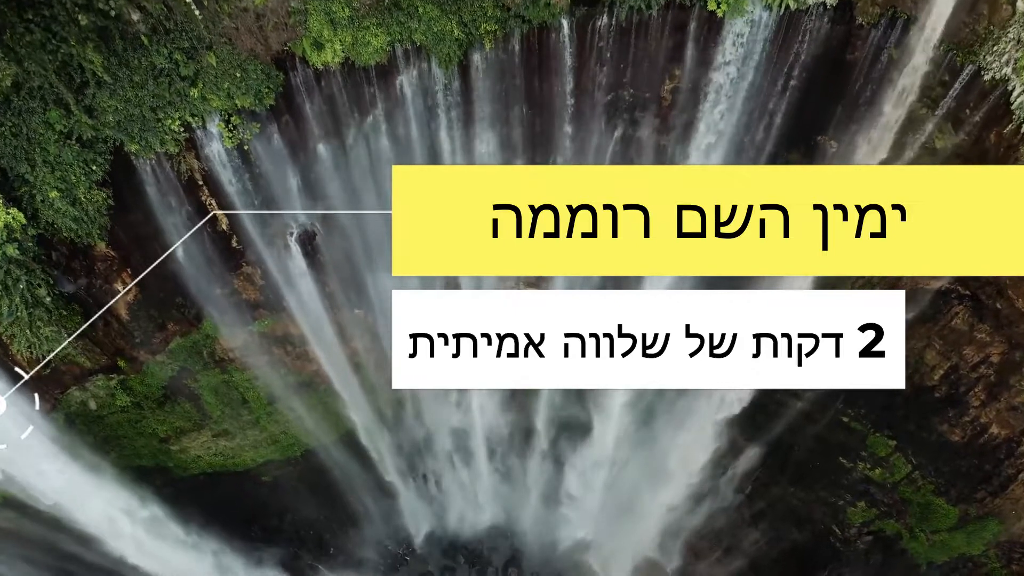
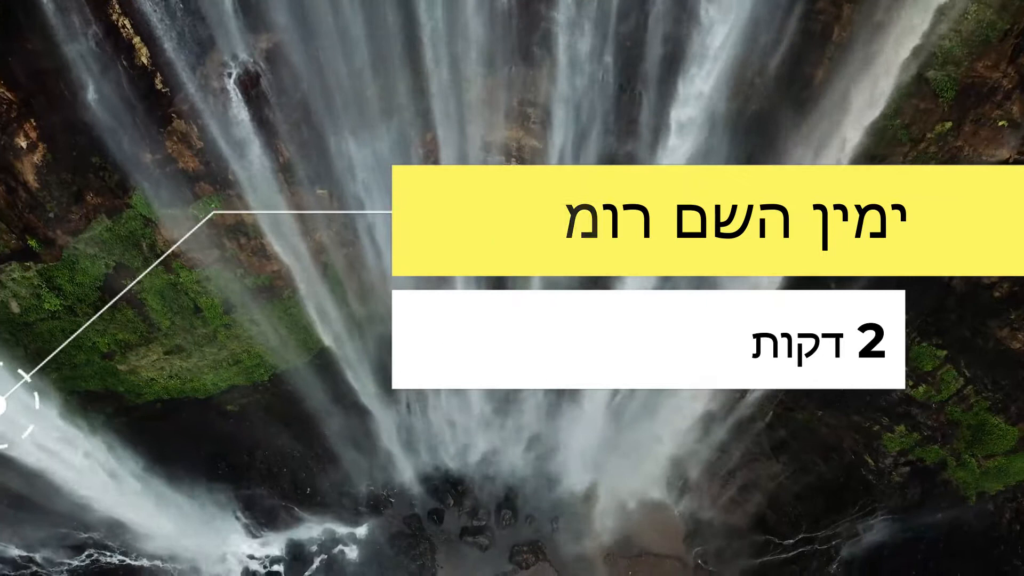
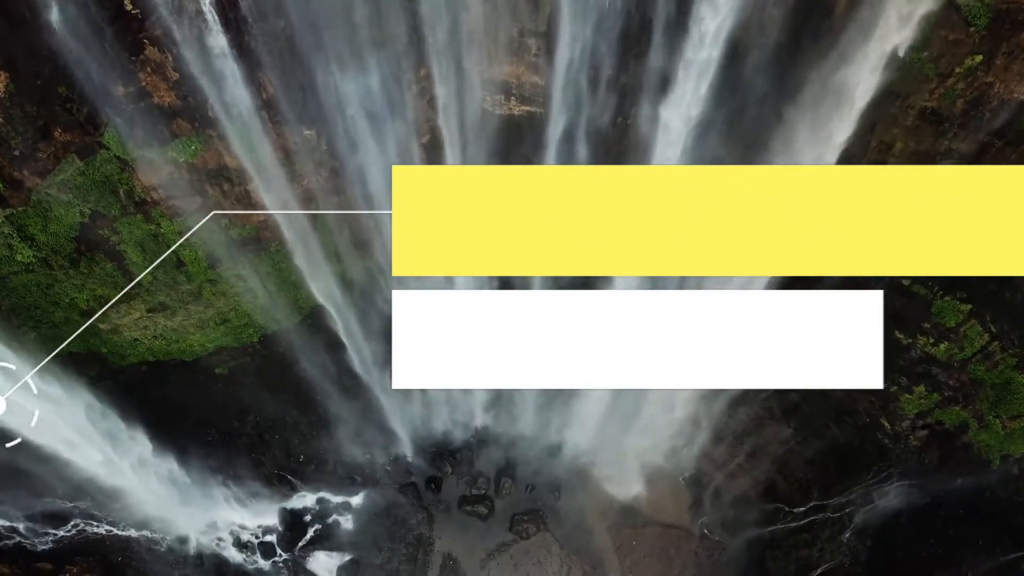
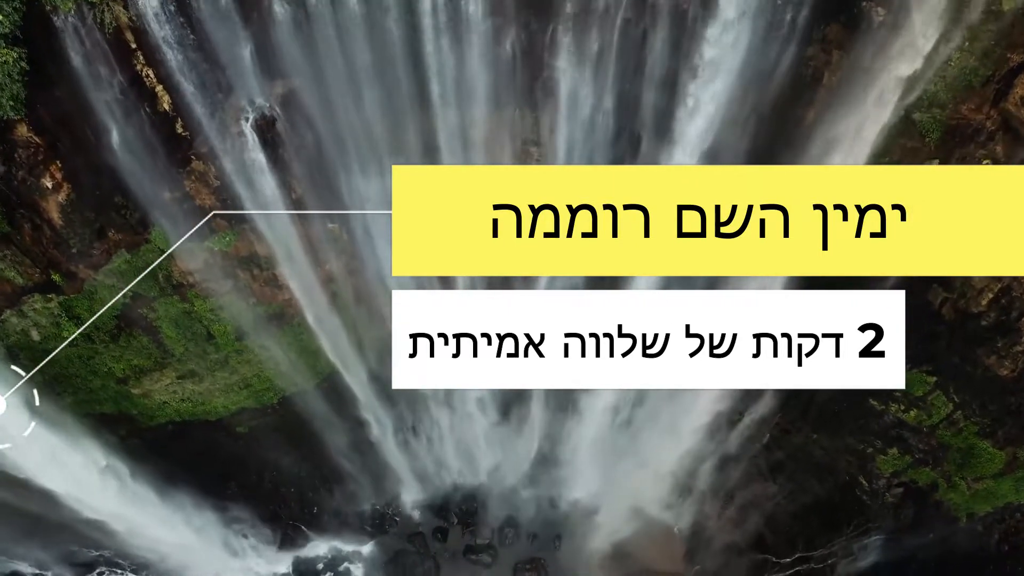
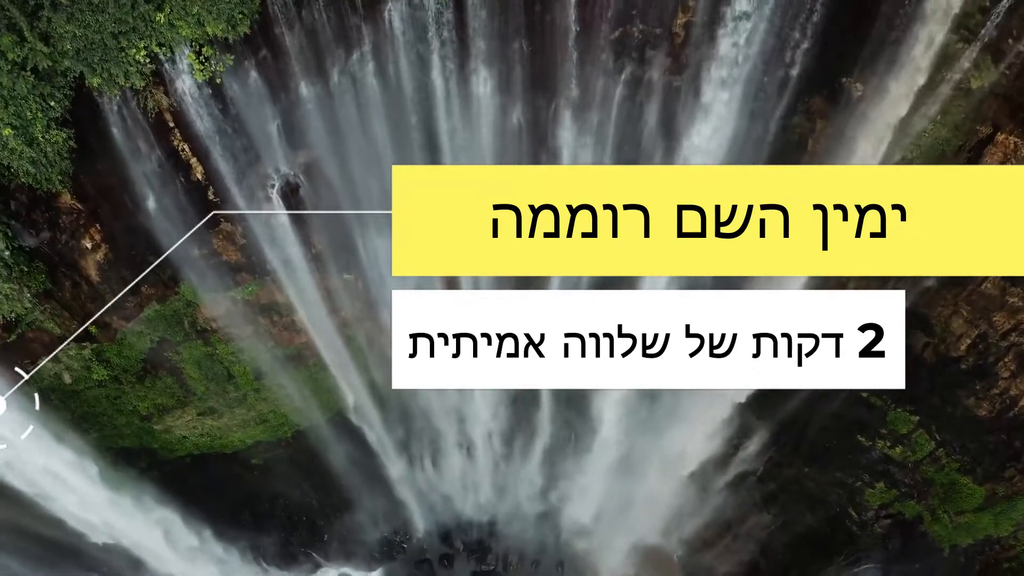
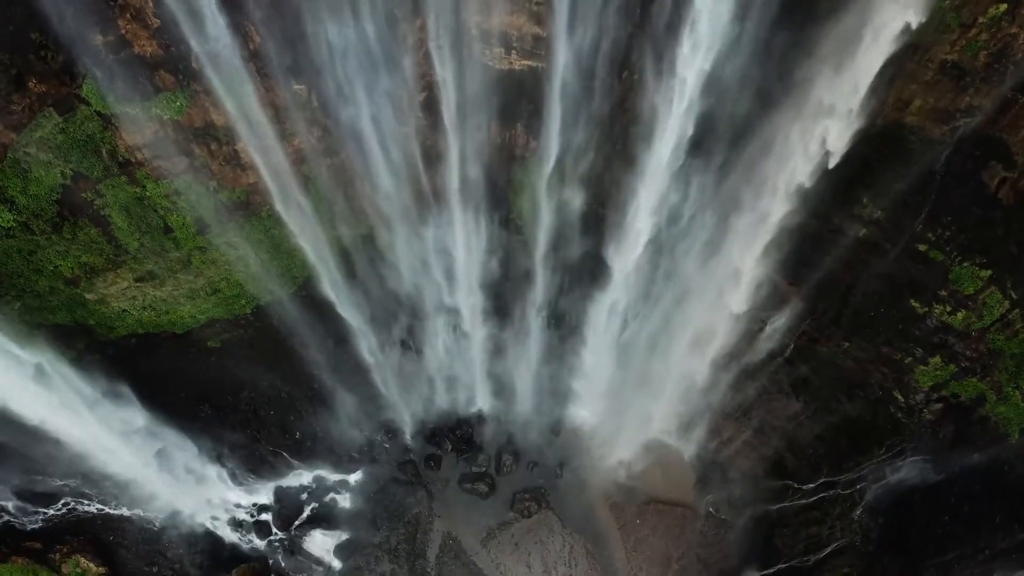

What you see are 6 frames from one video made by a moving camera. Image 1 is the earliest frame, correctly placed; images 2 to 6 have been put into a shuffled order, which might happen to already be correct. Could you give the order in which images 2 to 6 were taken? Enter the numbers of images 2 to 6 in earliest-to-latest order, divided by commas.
5, 4, 2, 3, 6
